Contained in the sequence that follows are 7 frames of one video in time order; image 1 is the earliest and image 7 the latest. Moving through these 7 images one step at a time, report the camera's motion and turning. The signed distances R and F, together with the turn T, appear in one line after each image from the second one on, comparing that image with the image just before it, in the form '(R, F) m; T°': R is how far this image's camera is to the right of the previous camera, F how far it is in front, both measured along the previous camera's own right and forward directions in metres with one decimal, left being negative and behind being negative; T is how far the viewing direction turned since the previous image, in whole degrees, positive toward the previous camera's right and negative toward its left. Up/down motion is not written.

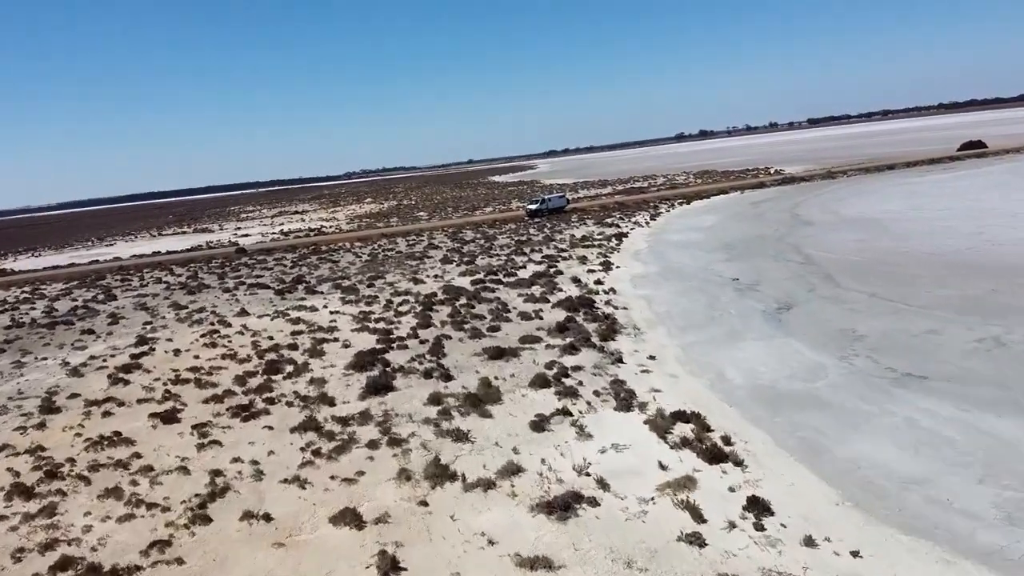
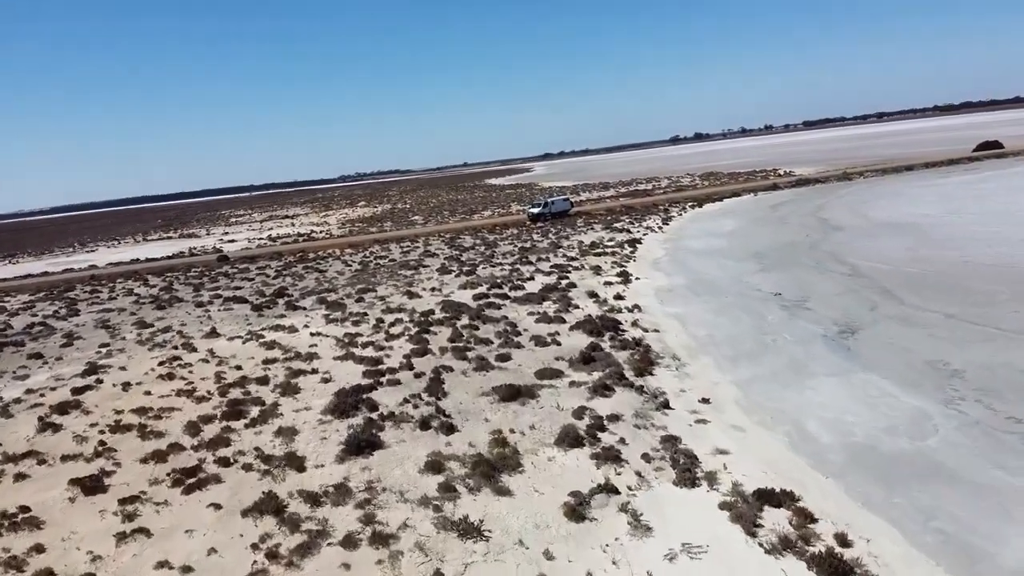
(-0.4, +4.1) m; 0°
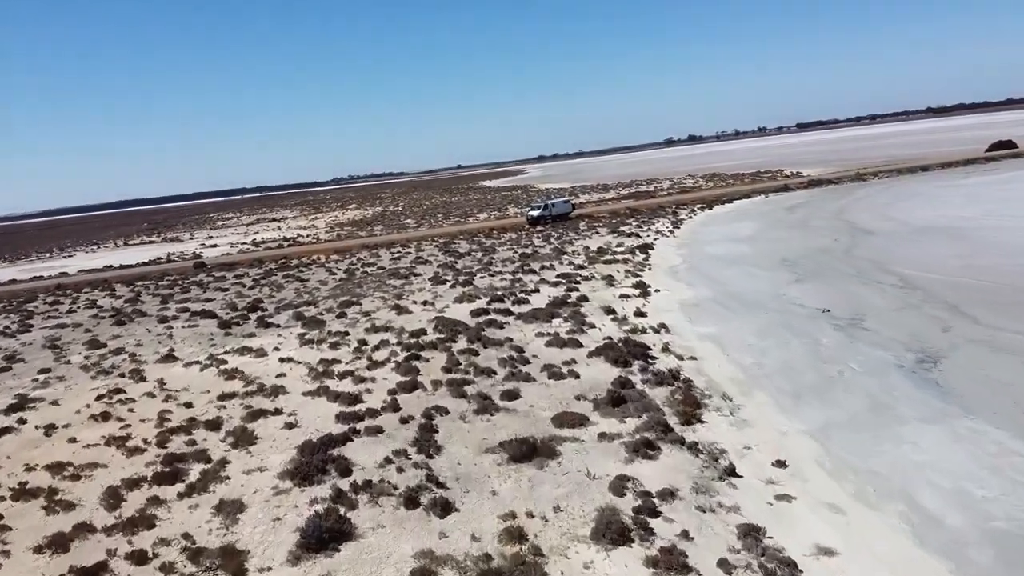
(-0.3, +3.9) m; 0°
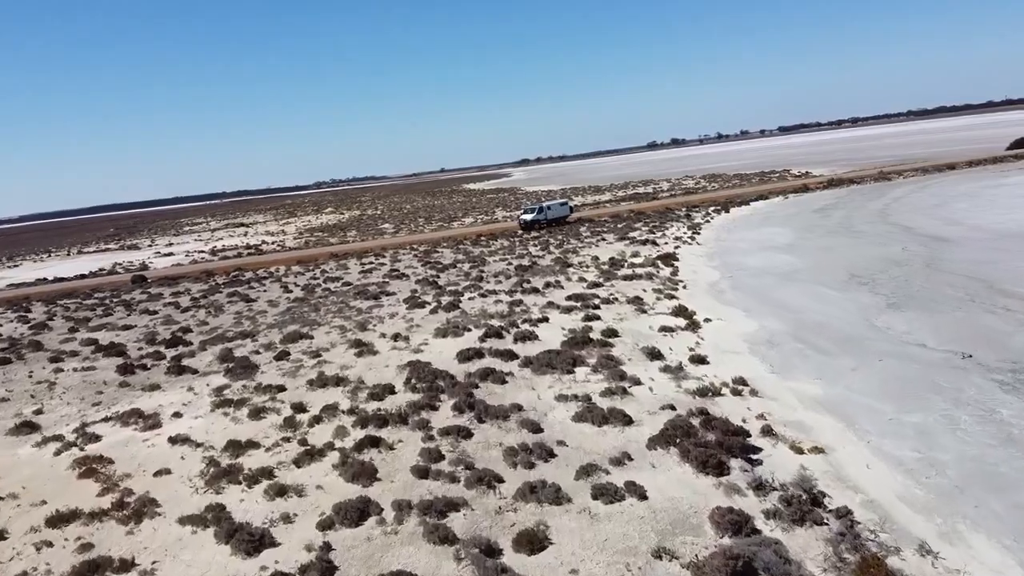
(-0.4, +7.3) m; +1°
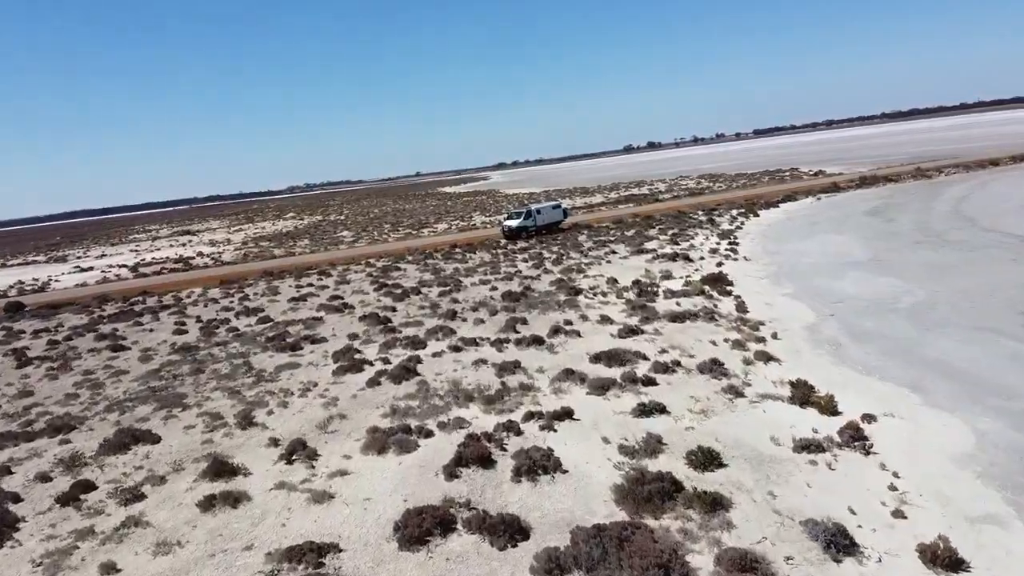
(-0.2, +9.7) m; +2°
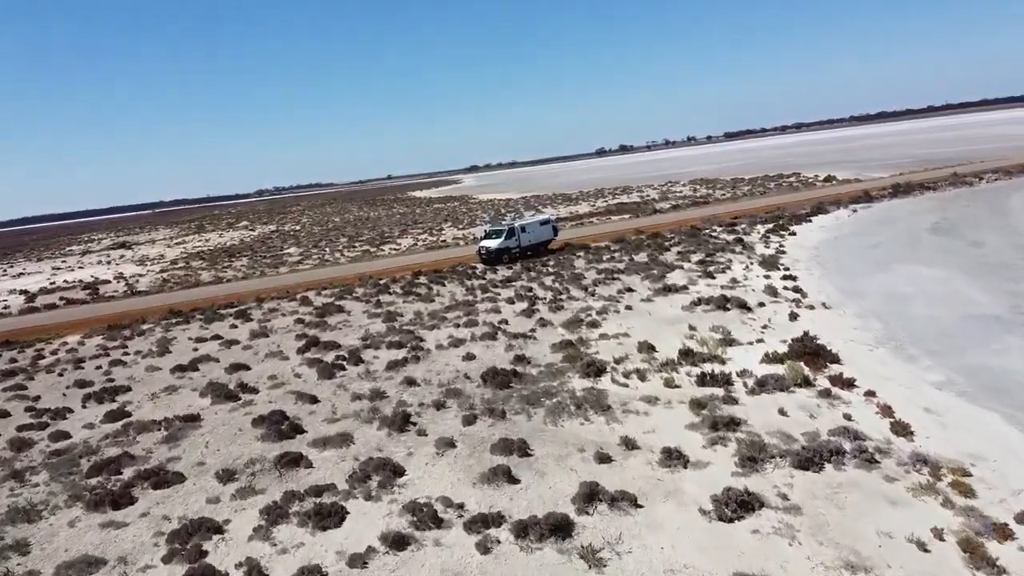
(-0.2, +8.3) m; +2°
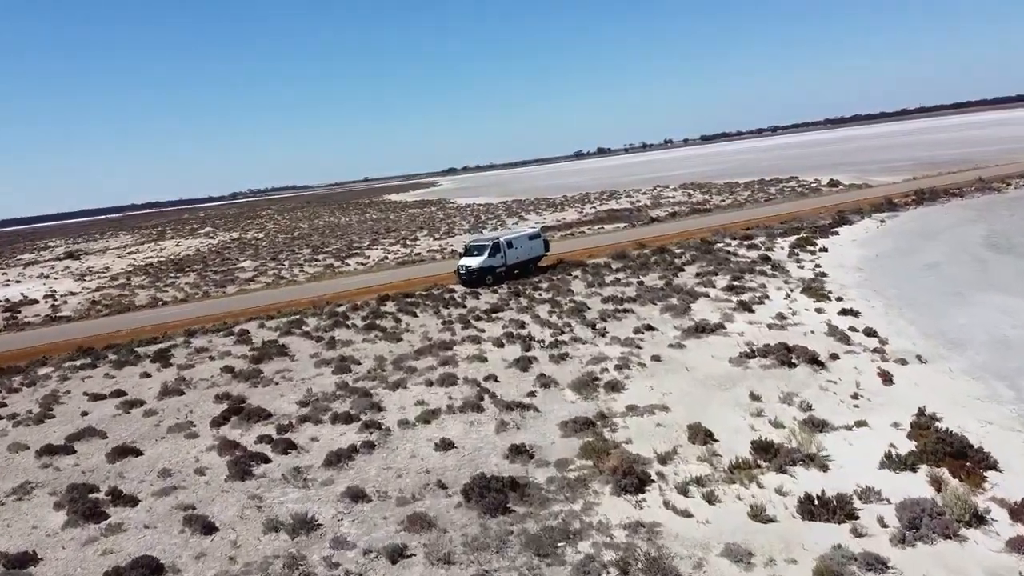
(-0.2, +5.0) m; +1°
